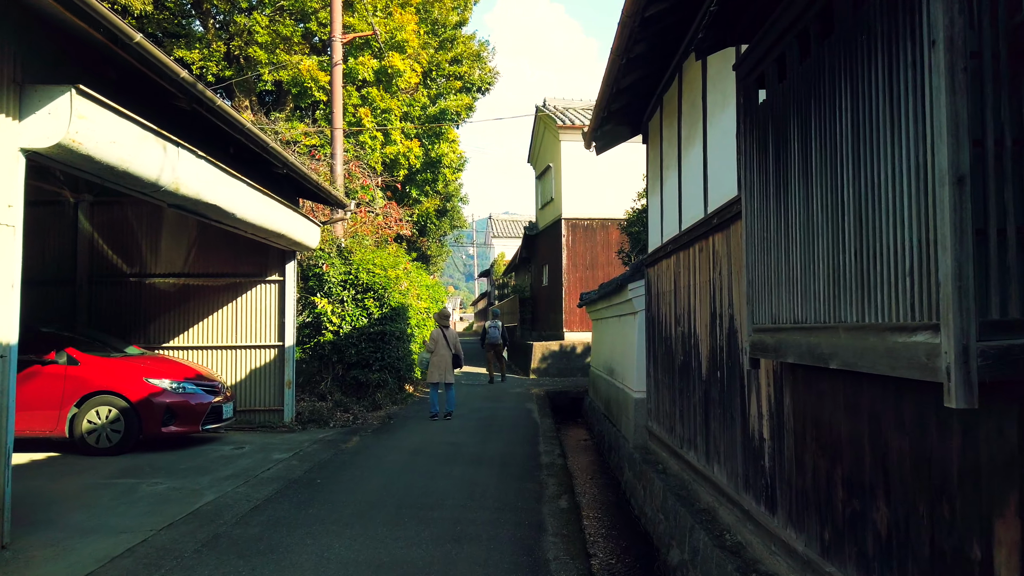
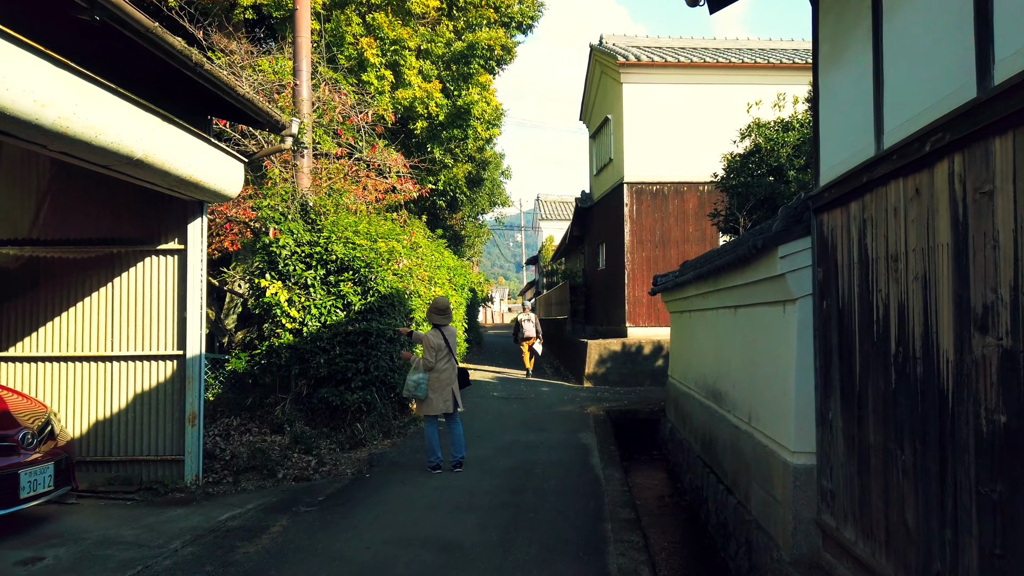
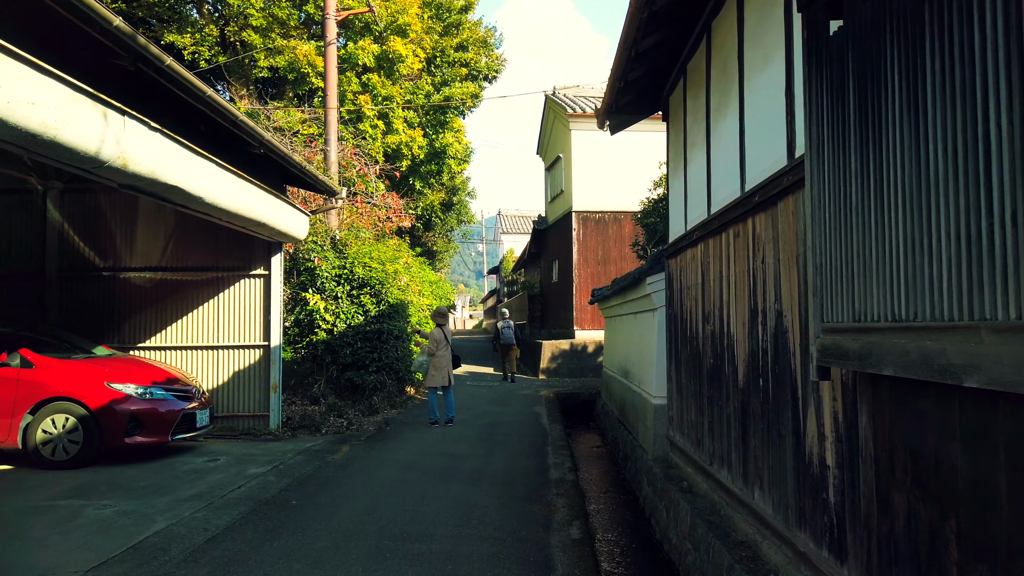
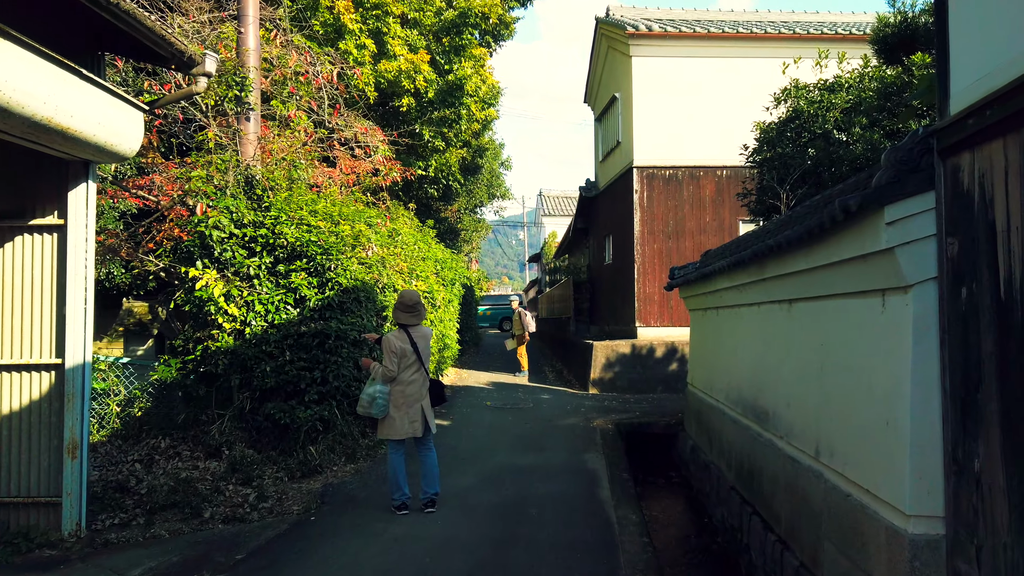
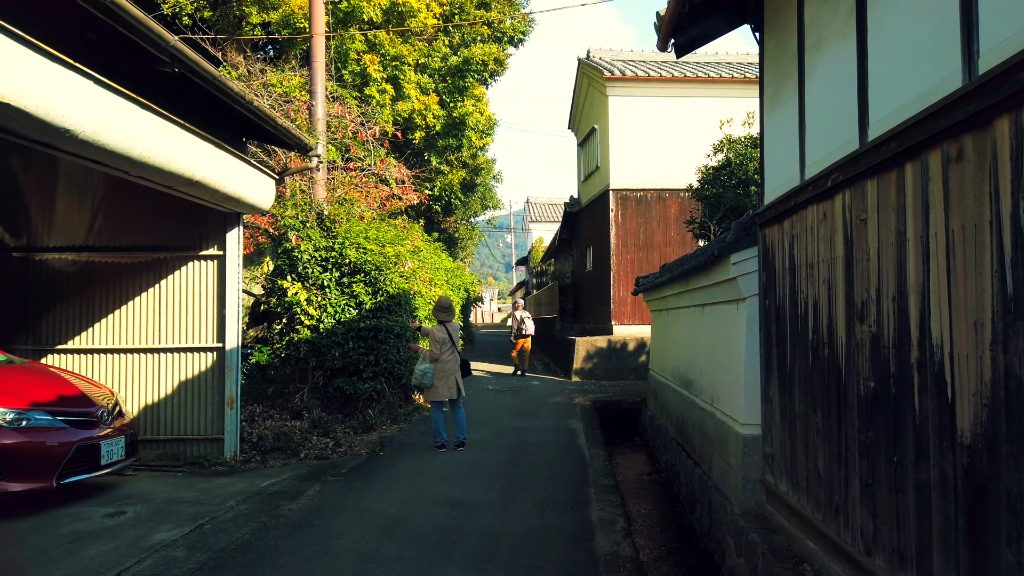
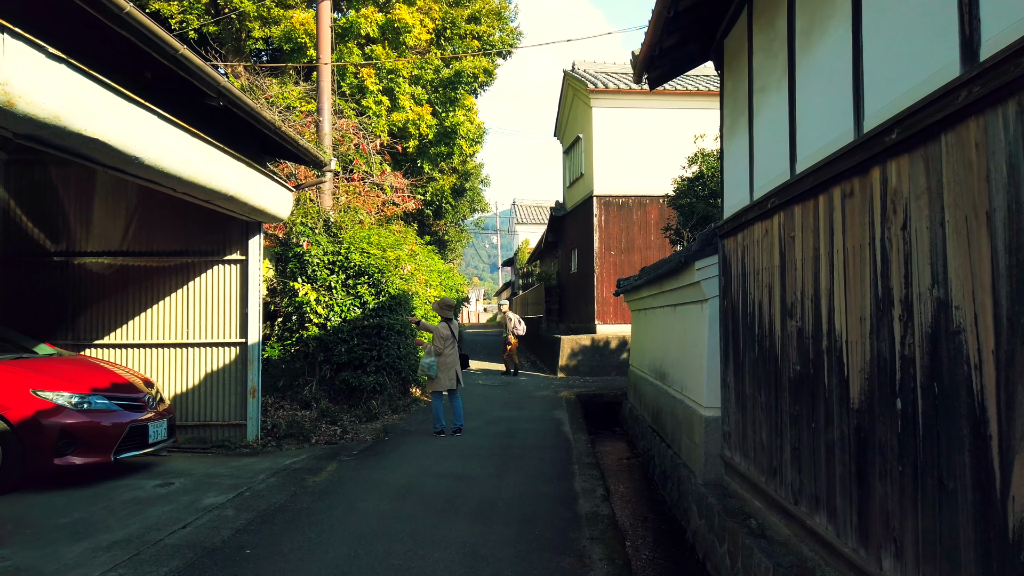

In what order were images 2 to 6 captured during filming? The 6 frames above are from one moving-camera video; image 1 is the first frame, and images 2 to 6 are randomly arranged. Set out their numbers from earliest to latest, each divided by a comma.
3, 6, 5, 2, 4
